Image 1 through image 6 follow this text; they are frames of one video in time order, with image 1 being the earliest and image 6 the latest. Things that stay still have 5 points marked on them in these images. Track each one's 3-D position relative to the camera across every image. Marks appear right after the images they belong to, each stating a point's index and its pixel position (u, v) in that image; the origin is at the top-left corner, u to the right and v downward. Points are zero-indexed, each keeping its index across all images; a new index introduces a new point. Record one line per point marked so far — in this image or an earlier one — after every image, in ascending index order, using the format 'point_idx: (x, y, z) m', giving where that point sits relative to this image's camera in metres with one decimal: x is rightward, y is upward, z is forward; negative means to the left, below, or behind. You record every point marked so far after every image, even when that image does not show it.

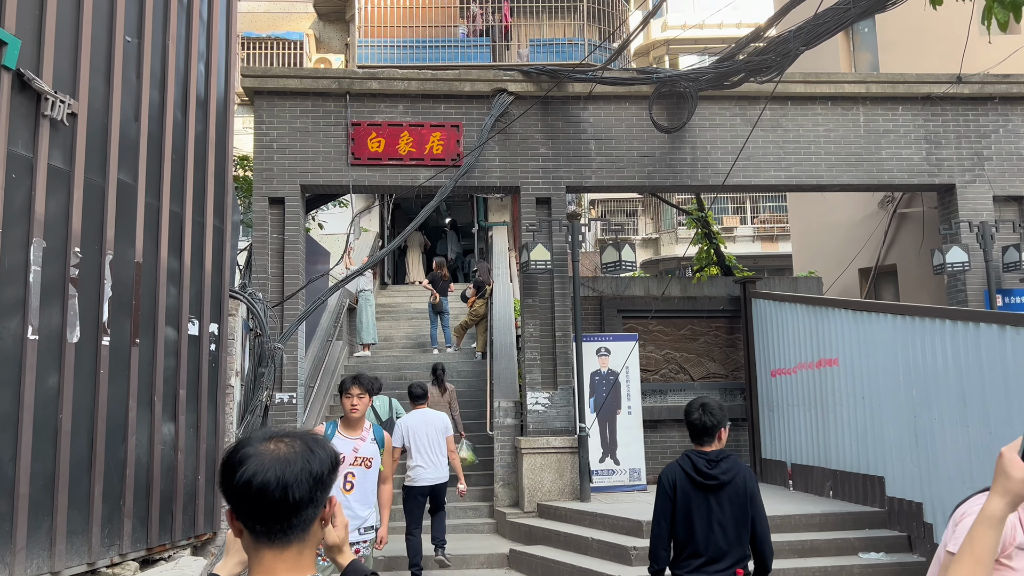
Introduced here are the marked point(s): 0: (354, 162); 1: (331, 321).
0: (-1.7, +1.3, +8.7) m
1: (-2.5, -0.4, +11.5) m
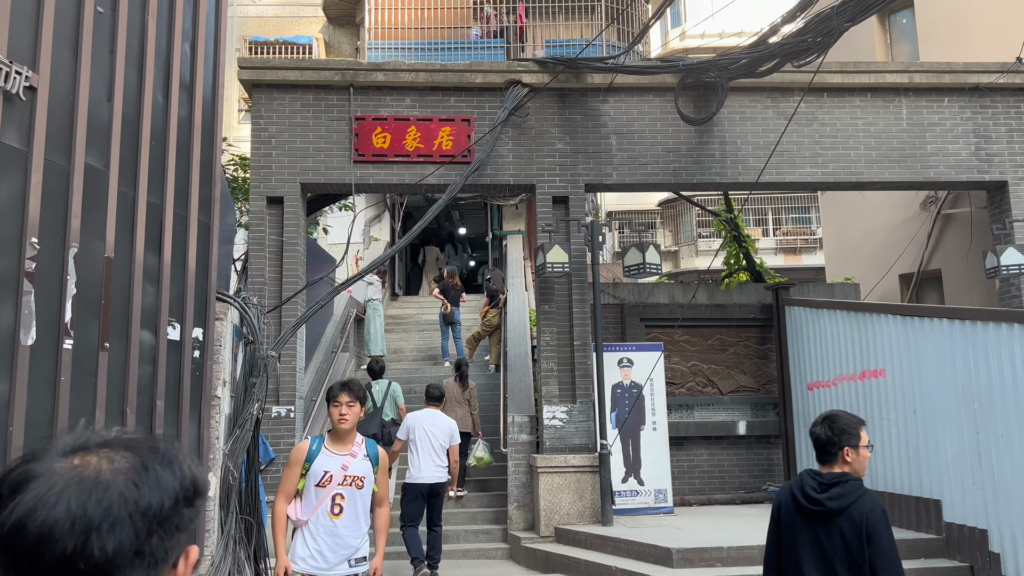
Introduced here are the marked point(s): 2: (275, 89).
0: (-1.5, +1.3, +8.2) m
1: (-2.3, -0.6, +10.9) m
2: (-2.4, +2.0, +8.3) m
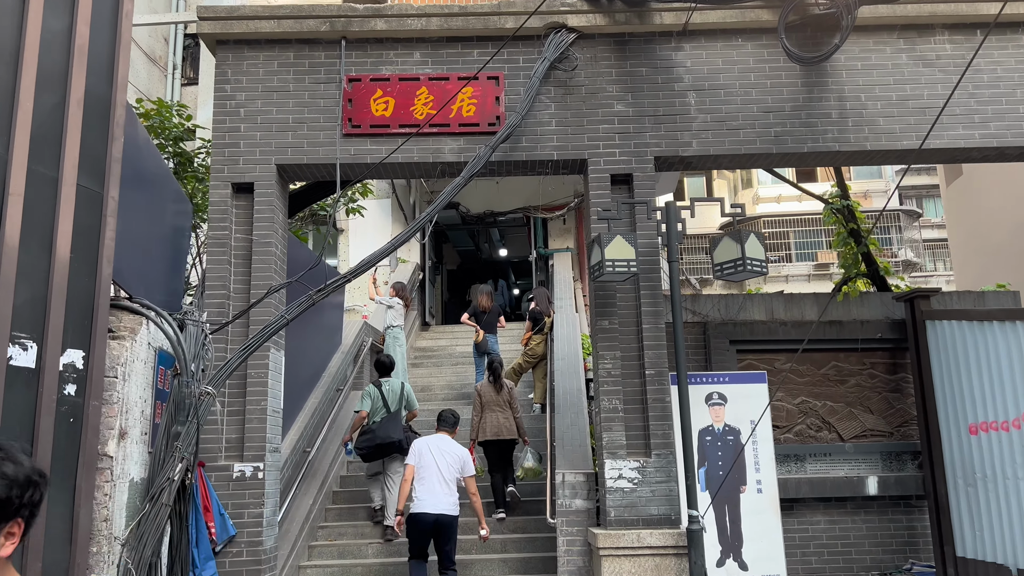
0: (-1.2, +1.2, +6.2) m
1: (-1.8, -0.8, +8.9) m
2: (-2.0, +1.9, +6.4) m
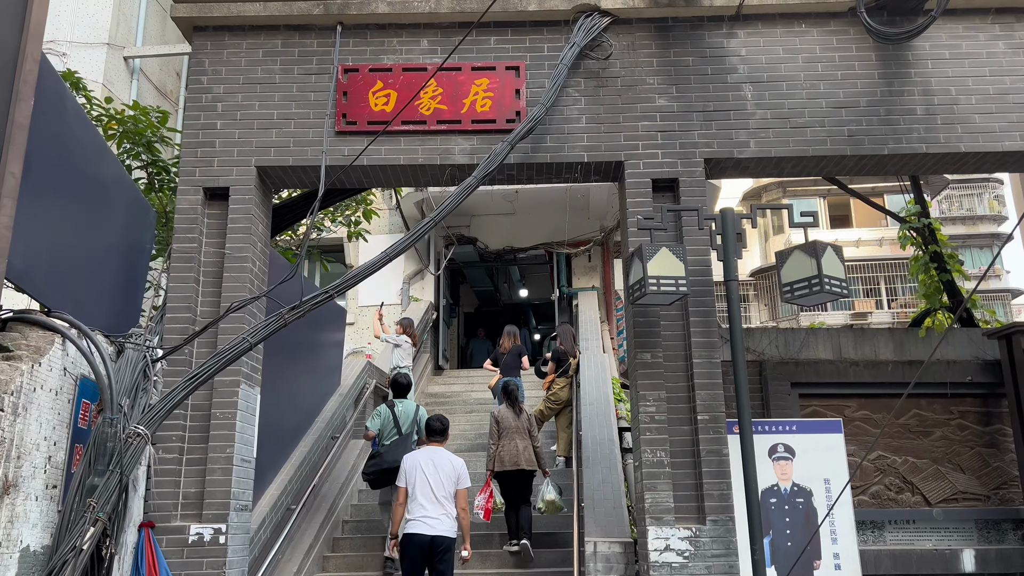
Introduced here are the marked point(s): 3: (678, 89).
0: (-1.1, +1.0, +5.3) m
1: (-1.6, -1.1, +7.8) m
2: (-1.9, +1.7, +5.5) m
3: (+1.0, +1.3, +5.3) m
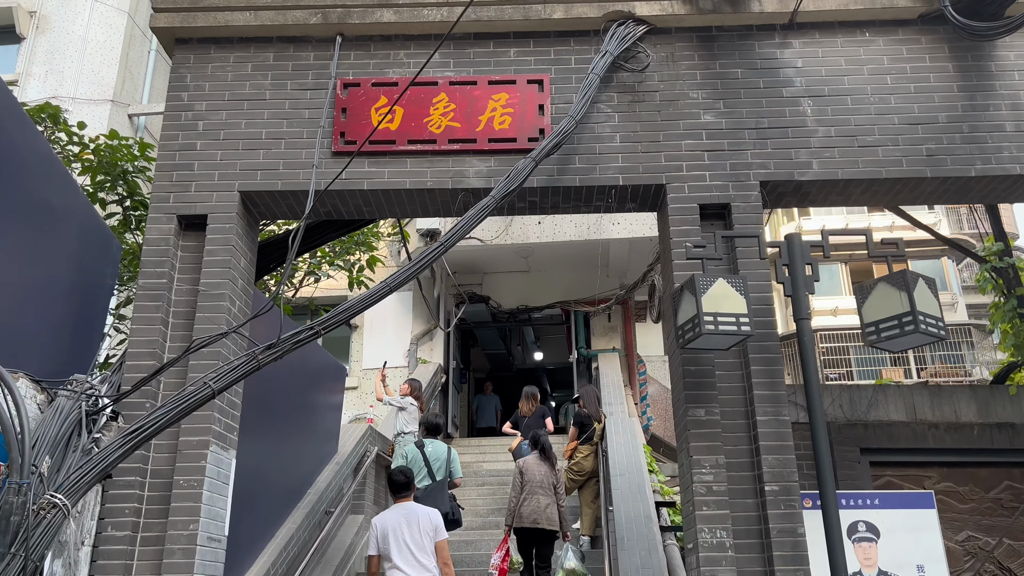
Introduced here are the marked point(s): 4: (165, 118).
0: (-0.9, +0.8, +4.6) m
1: (-1.4, -1.6, +6.9) m
2: (-1.8, +1.4, +4.9) m
3: (+1.2, +1.0, +4.6) m
4: (-2.0, +1.0, +4.7) m
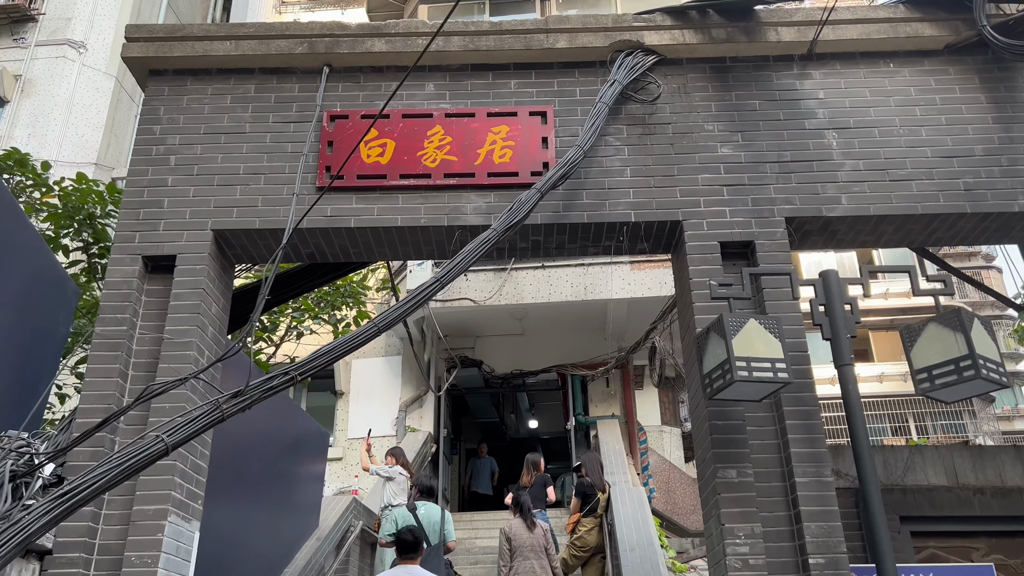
0: (-0.9, +0.5, +4.2) m
1: (-1.4, -2.0, +6.3) m
2: (-1.8, +1.1, +4.5) m
3: (+1.2, +0.8, +4.2) m
4: (-2.0, +0.7, +4.3) m
